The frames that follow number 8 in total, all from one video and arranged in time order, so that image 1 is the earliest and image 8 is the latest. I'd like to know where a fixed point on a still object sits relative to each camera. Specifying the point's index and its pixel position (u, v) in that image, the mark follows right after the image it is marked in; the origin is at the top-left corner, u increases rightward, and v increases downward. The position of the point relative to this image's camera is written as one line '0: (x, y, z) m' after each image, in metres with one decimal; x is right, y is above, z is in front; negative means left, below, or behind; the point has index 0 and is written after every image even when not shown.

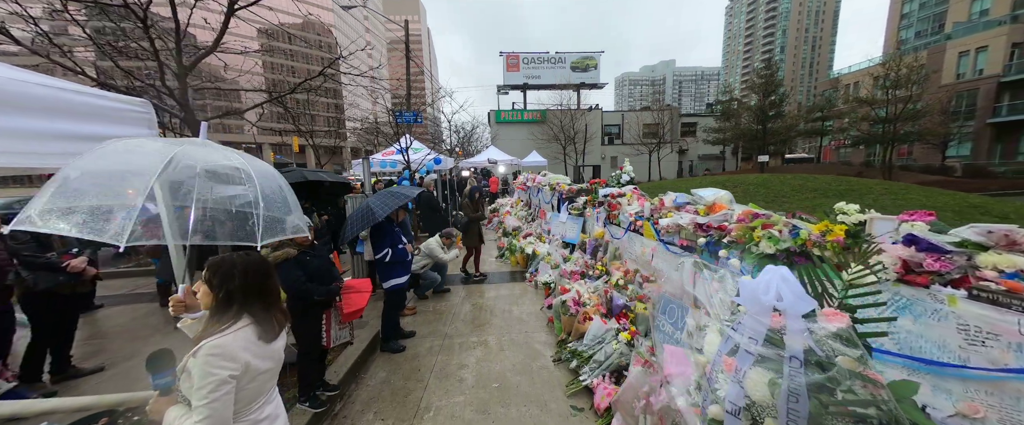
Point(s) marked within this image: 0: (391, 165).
0: (-3.4, +1.3, +10.2) m
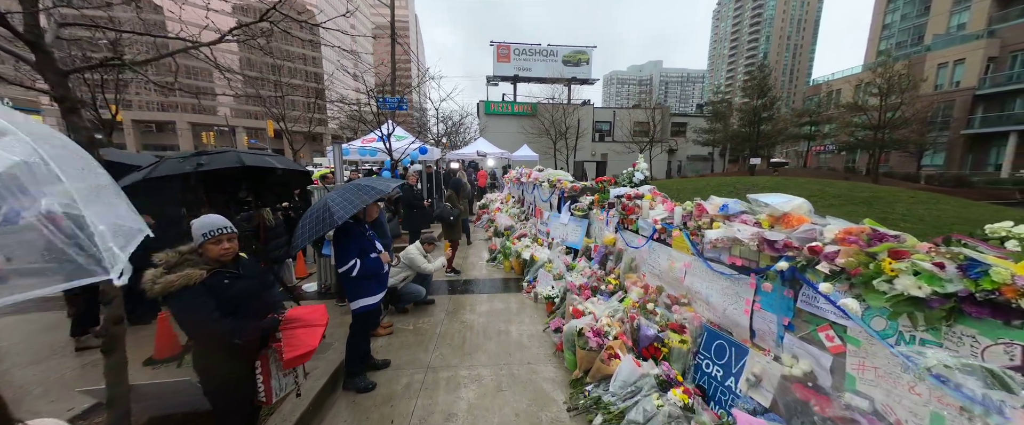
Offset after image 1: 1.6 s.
0: (-3.6, +1.5, +9.2) m
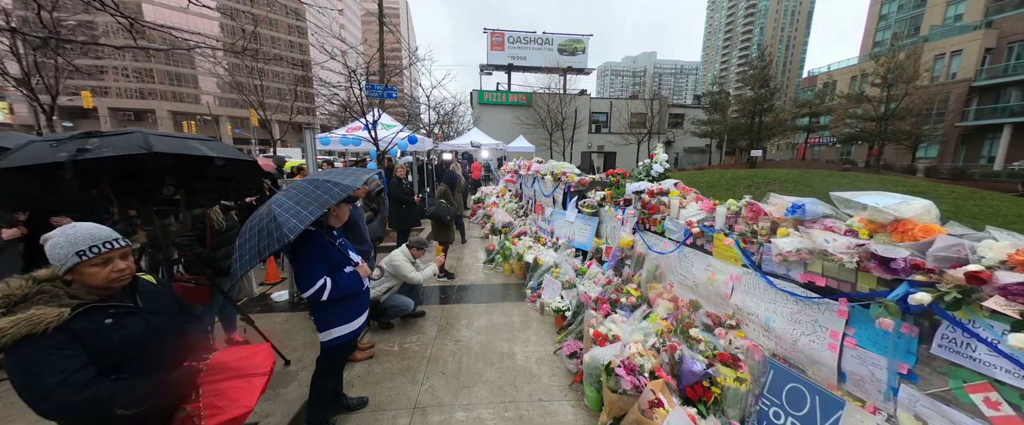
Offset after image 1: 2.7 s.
0: (-3.7, +1.6, +8.5) m
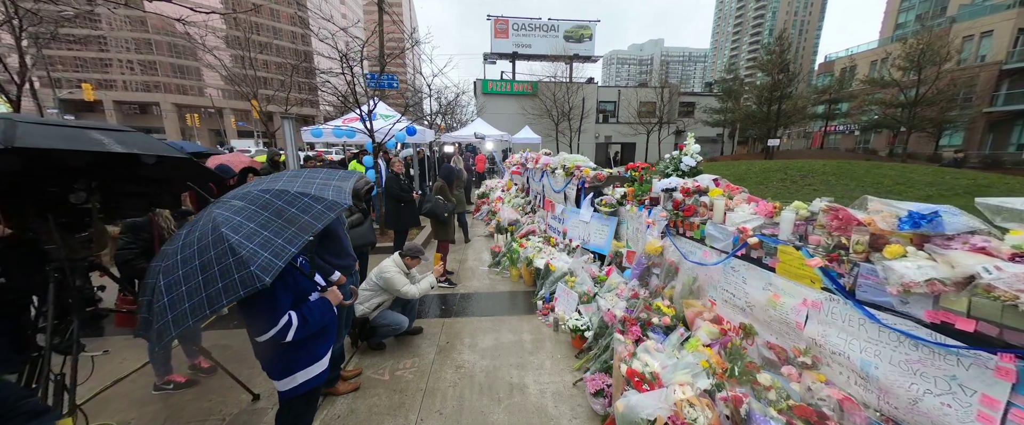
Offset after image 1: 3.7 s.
0: (-3.5, +1.7, +7.9) m
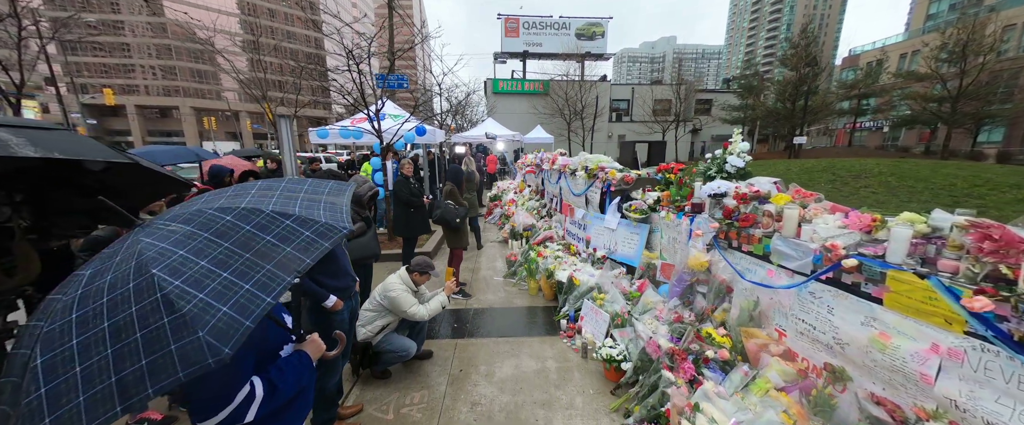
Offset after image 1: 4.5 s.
0: (-3.2, +1.6, +7.5) m
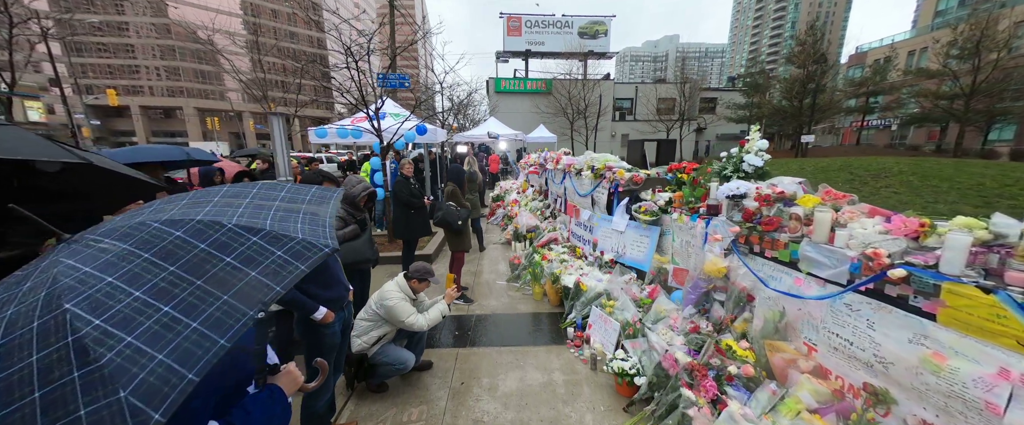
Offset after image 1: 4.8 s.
0: (-3.1, +1.6, +7.4) m
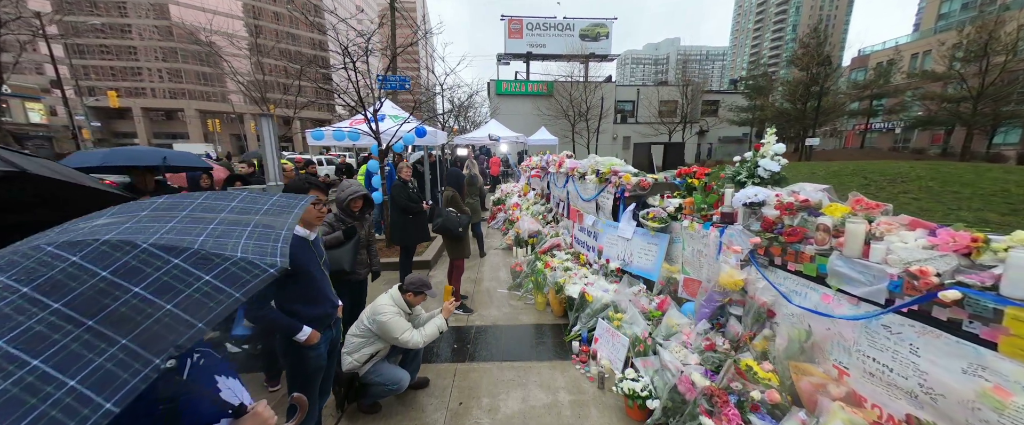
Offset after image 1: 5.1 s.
0: (-3.1, +1.5, +7.2) m
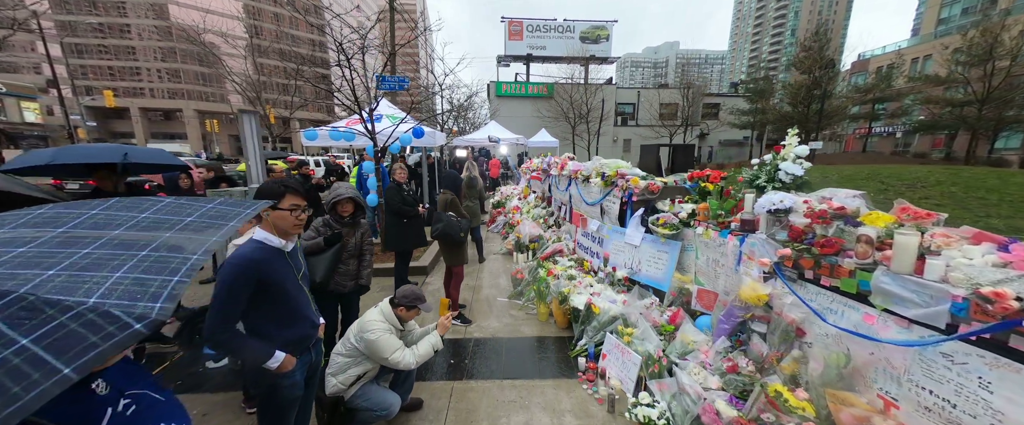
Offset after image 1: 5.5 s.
0: (-3.1, +1.4, +7.0) m
